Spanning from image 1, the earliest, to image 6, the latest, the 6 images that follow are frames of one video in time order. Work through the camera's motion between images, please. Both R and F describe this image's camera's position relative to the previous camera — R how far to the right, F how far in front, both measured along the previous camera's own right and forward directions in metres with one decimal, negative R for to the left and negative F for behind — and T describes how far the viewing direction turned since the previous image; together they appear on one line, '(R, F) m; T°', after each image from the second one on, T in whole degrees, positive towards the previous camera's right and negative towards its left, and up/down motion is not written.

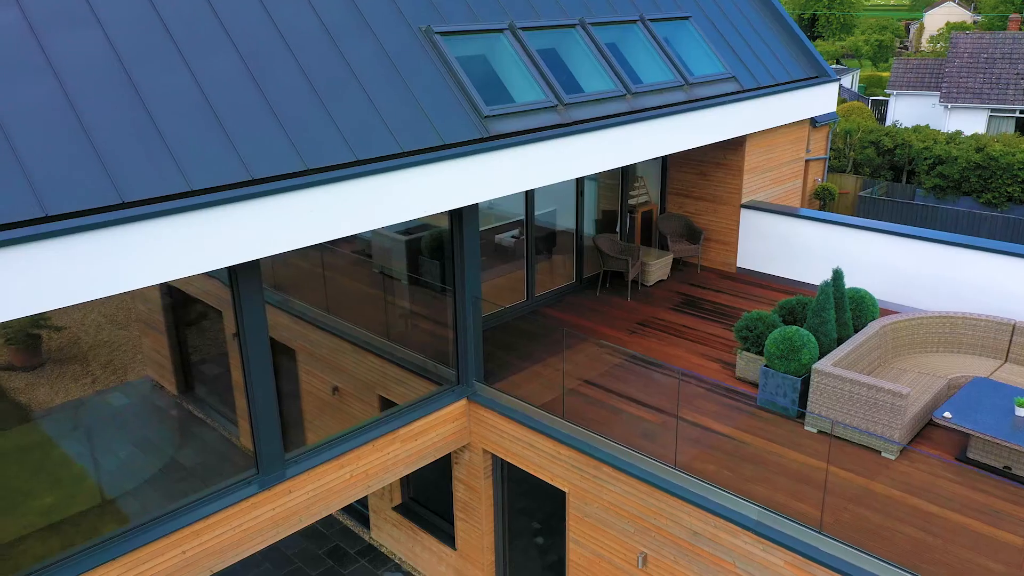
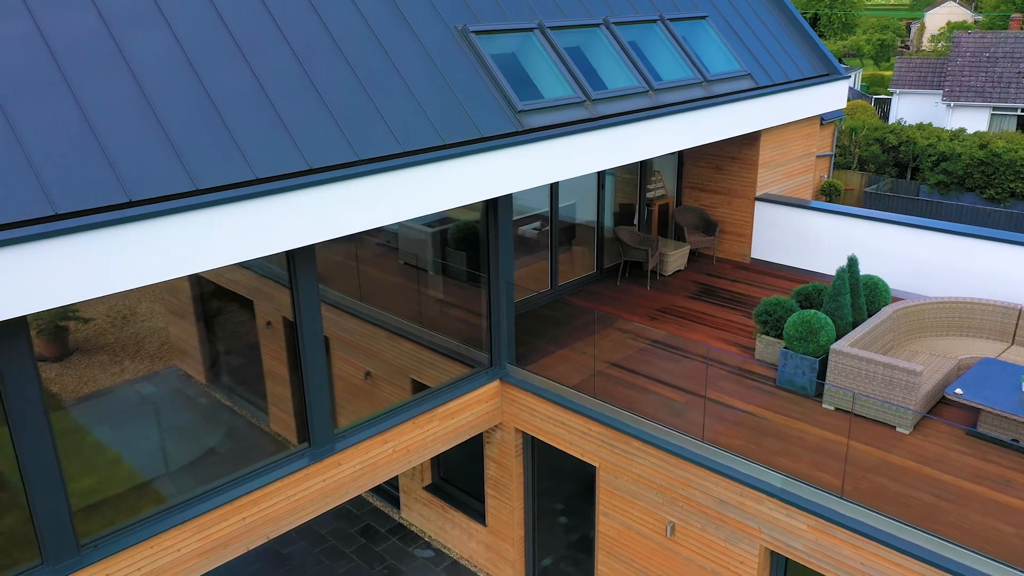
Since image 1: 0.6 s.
(-0.4, -0.4) m; 0°
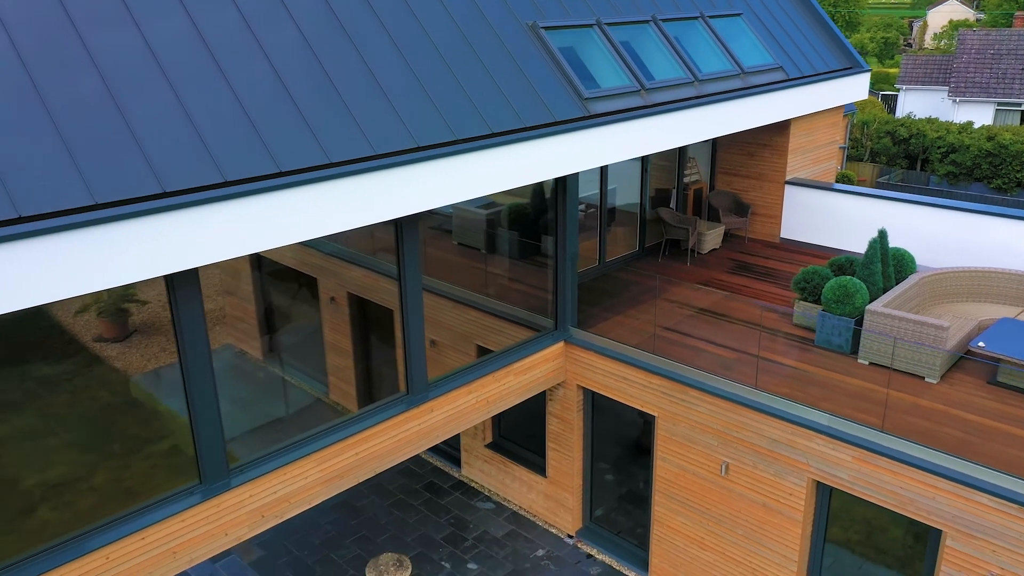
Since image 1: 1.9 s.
(-0.8, -1.0) m; 0°
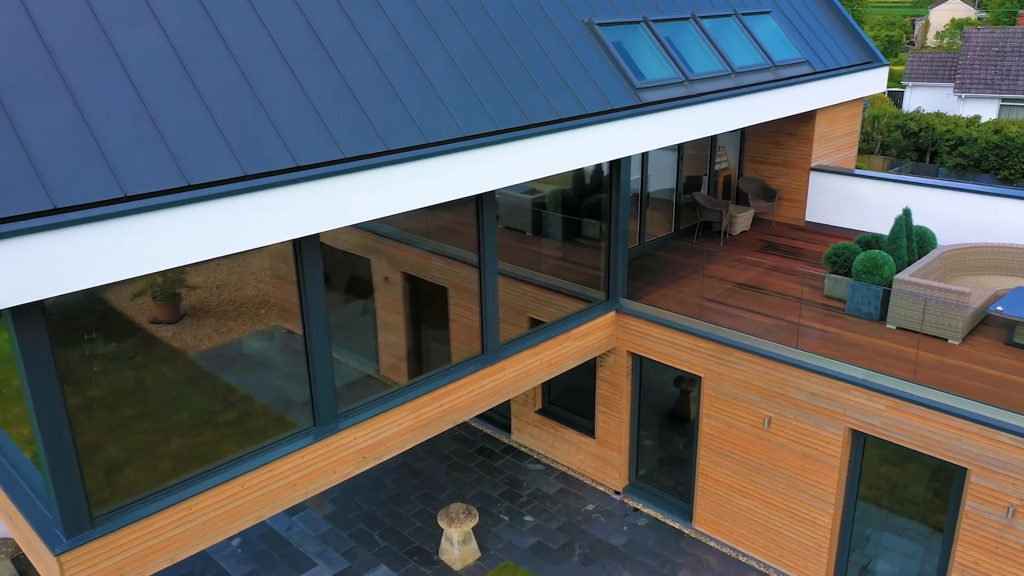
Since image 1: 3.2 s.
(-0.8, -0.9) m; 0°
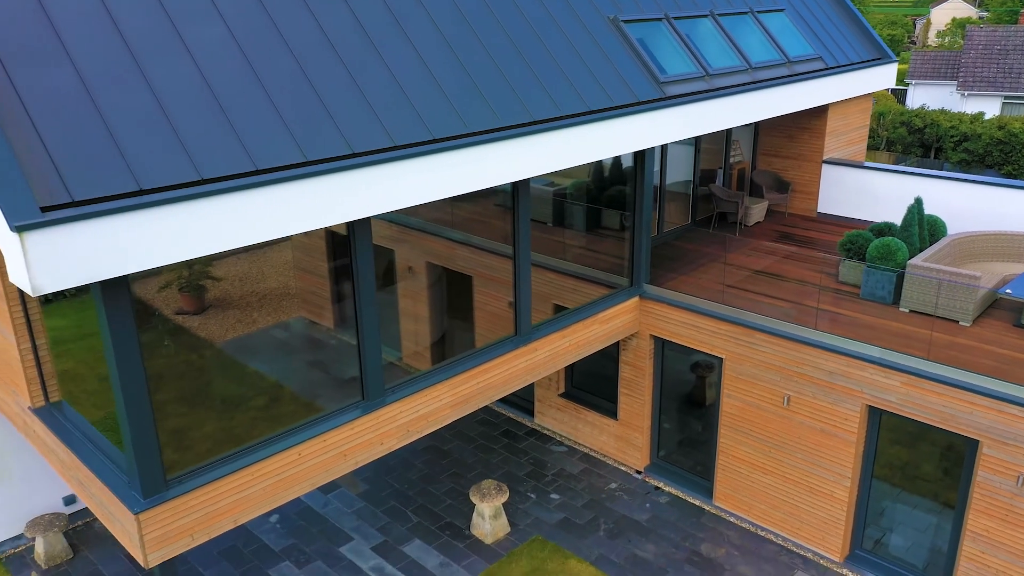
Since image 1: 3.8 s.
(-0.4, -0.5) m; 0°
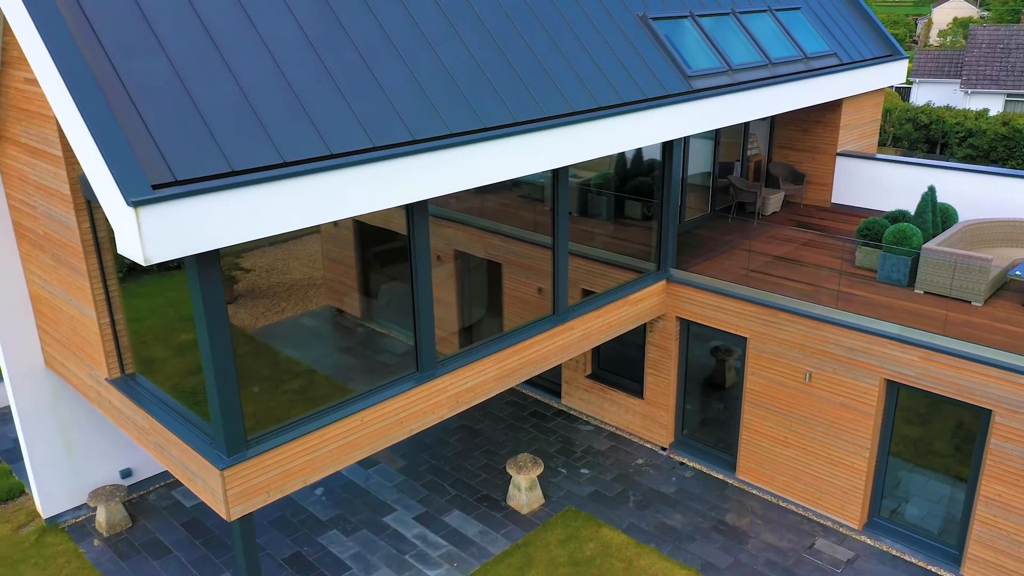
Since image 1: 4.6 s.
(-0.5, -0.6) m; 0°
